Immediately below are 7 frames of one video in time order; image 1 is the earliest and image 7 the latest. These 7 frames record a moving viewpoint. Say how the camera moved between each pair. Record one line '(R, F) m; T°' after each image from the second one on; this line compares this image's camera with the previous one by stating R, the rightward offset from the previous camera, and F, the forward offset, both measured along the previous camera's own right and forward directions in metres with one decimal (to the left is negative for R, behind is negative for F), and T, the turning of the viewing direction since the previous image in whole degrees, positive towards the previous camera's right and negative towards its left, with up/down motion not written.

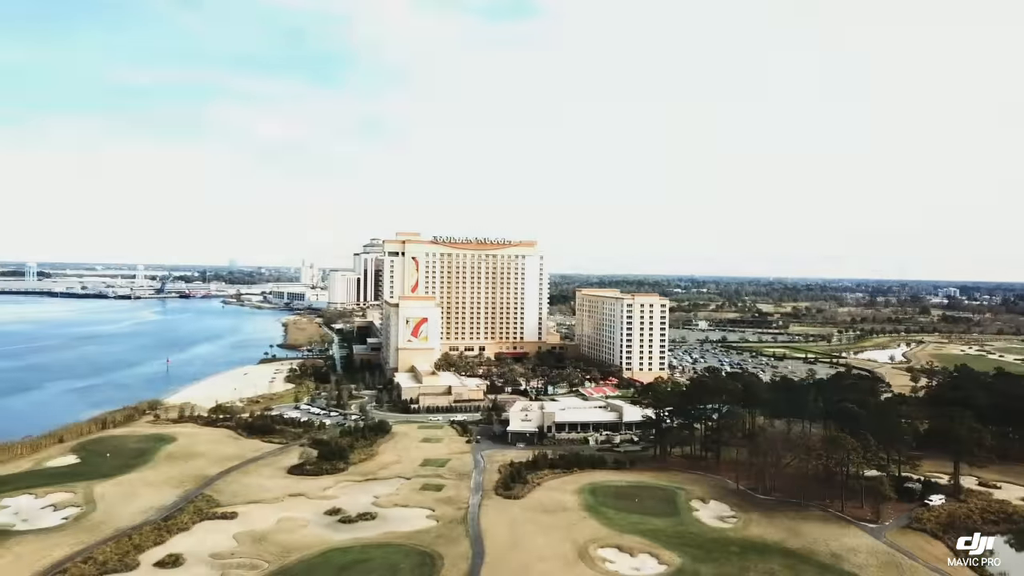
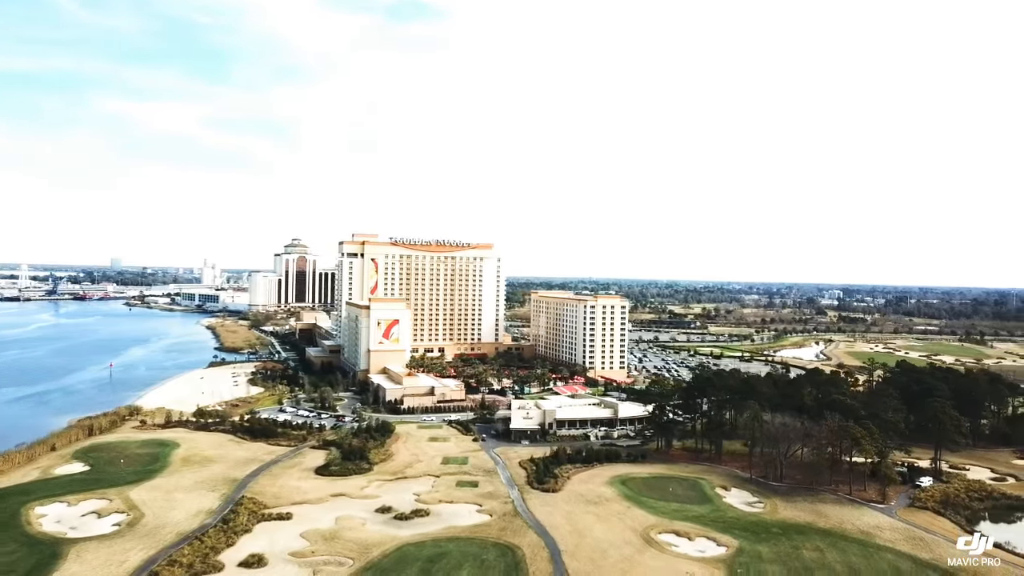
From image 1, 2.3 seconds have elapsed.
(-6.6, -0.9) m; +7°
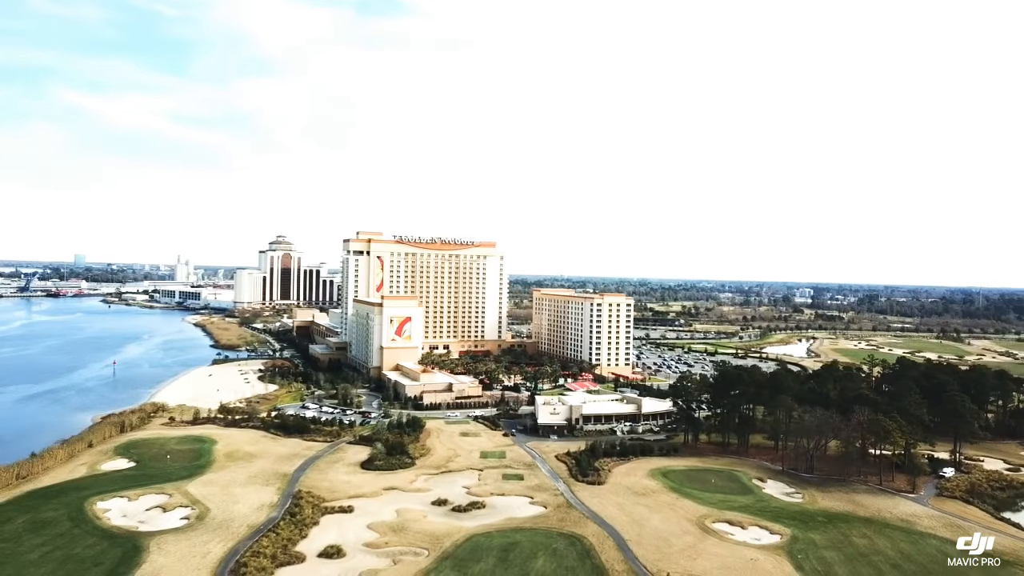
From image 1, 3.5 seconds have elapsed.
(-3.7, -0.9) m; +2°
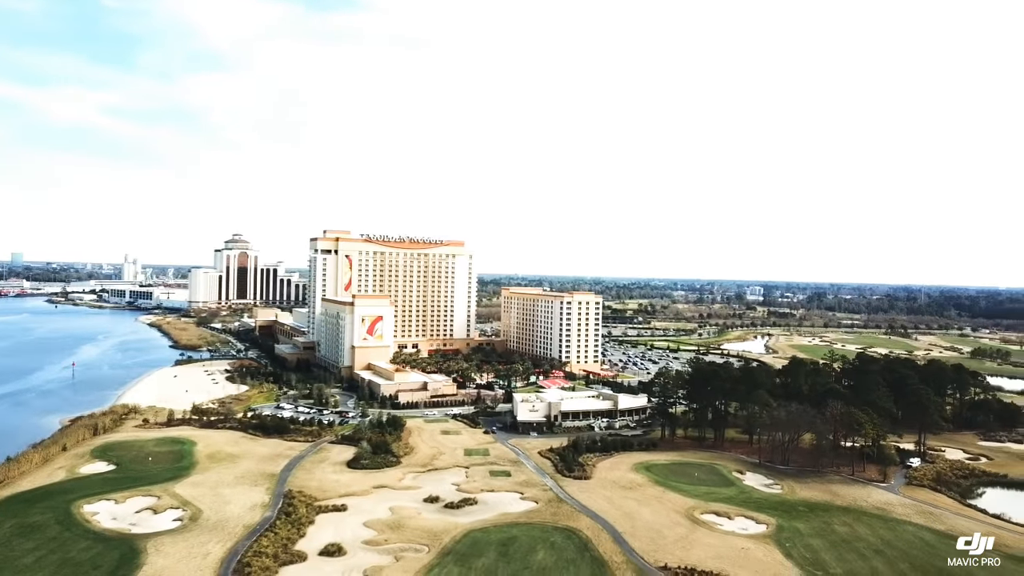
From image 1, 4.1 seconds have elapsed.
(-1.7, -0.4) m; +3°
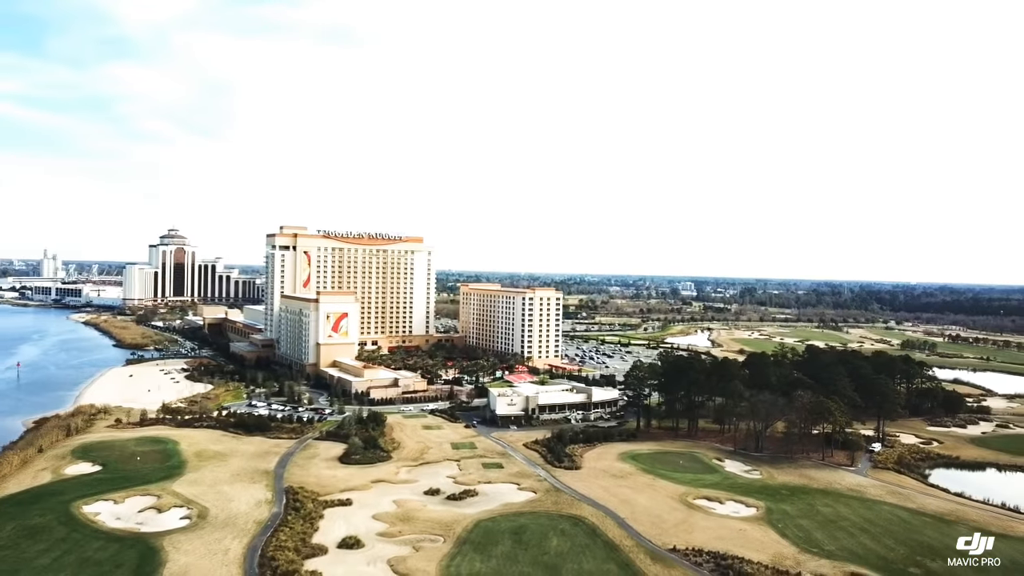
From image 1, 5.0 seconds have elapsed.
(-3.0, -0.8) m; +5°
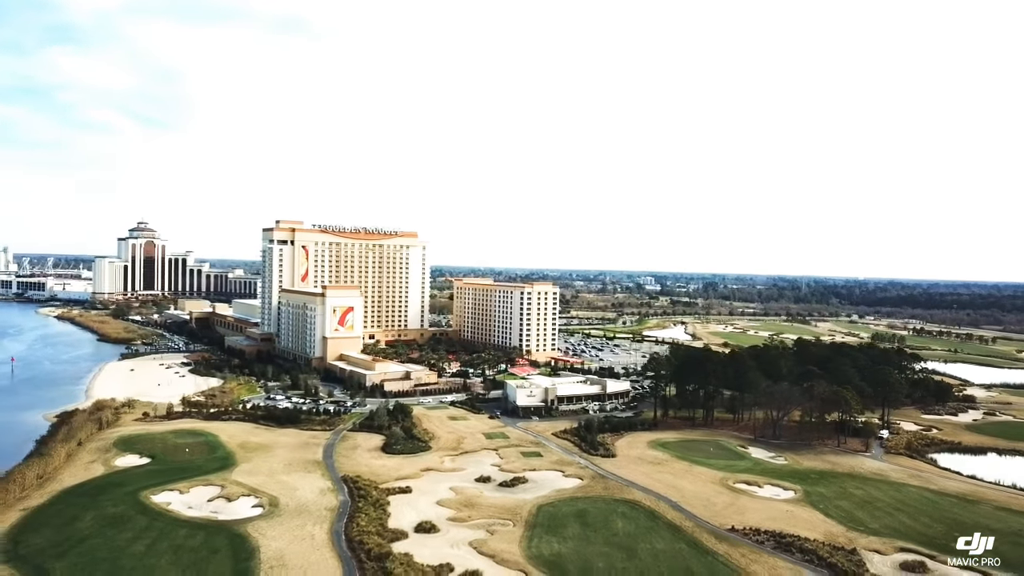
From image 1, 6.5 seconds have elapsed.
(-4.3, -1.3) m; +3°
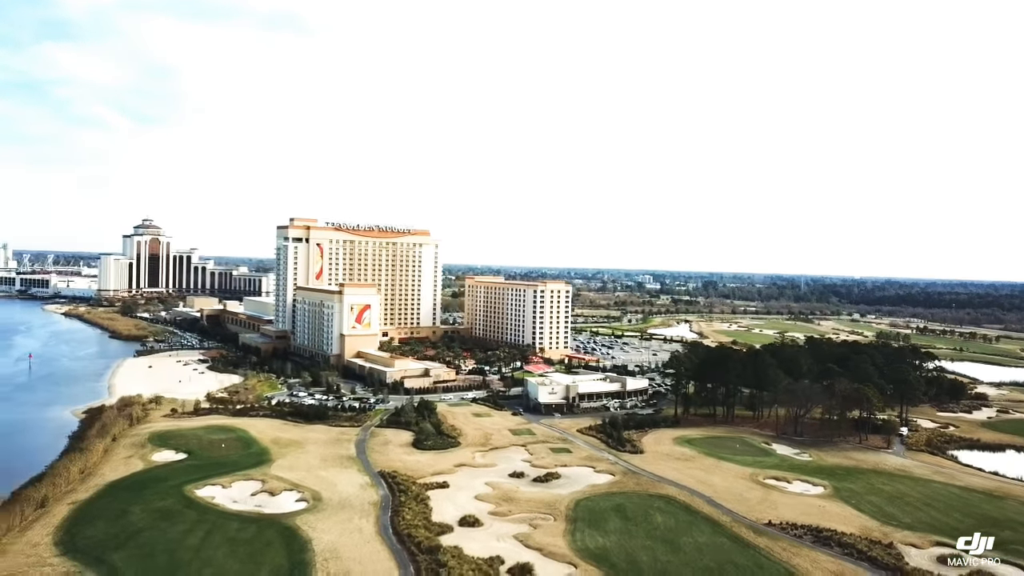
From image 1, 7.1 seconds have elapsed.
(-1.8, -0.6) m; 0°
